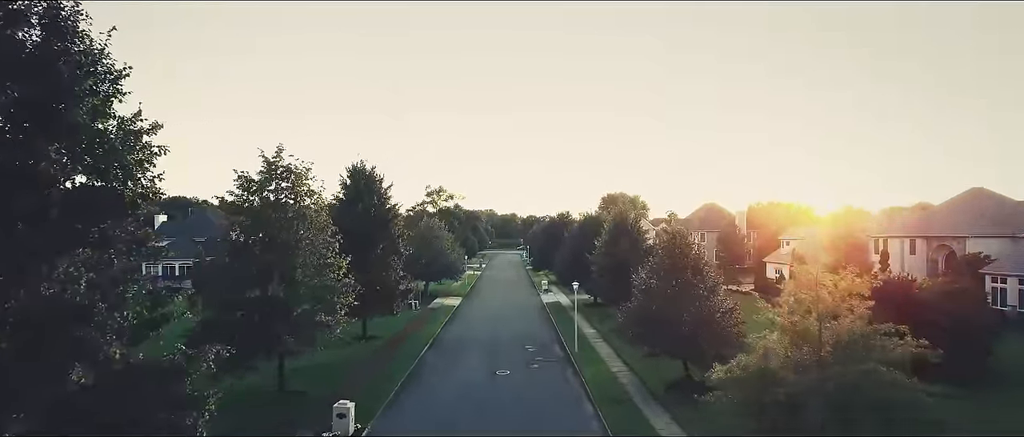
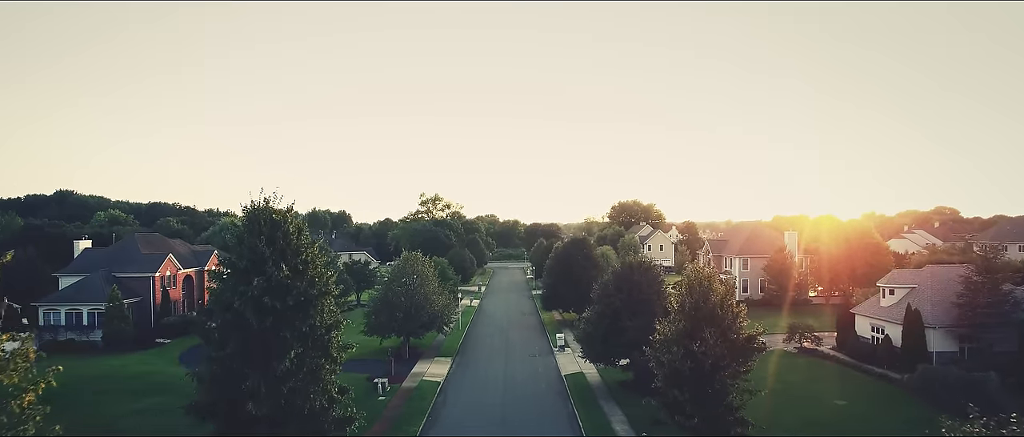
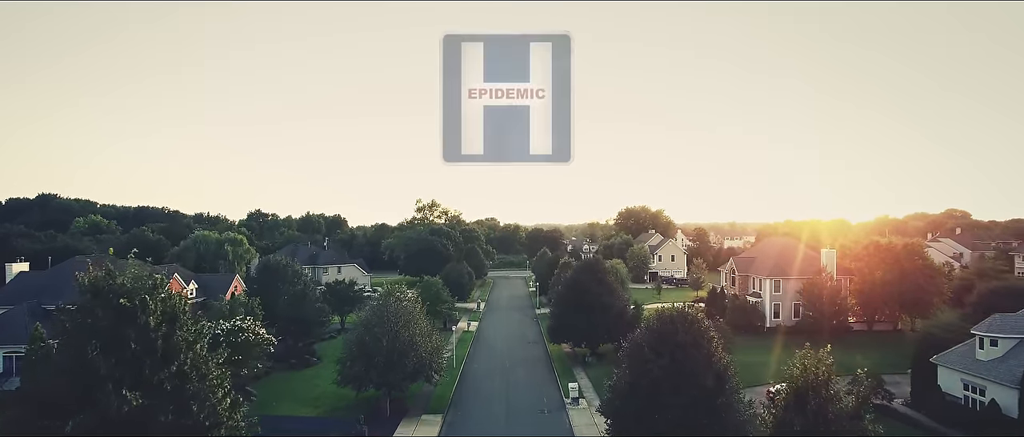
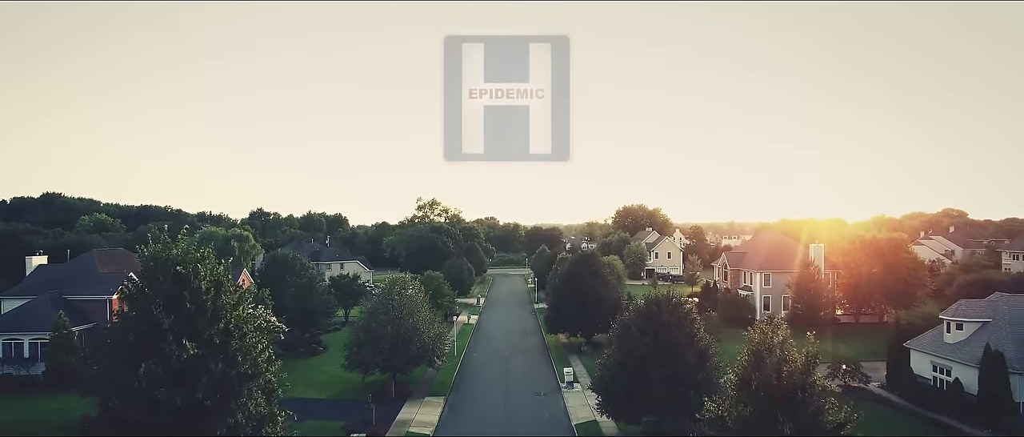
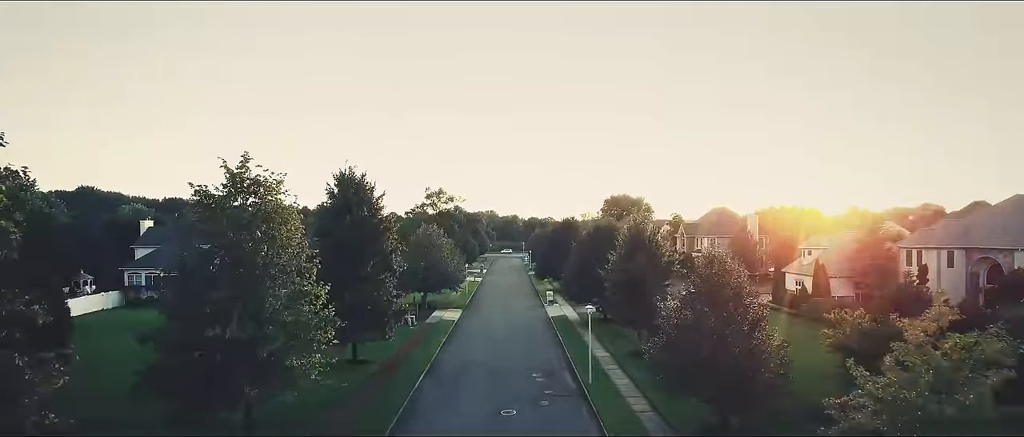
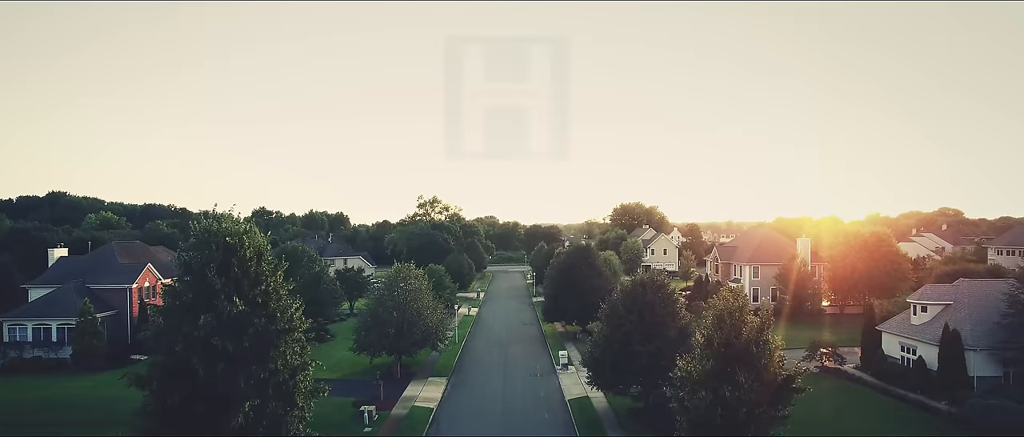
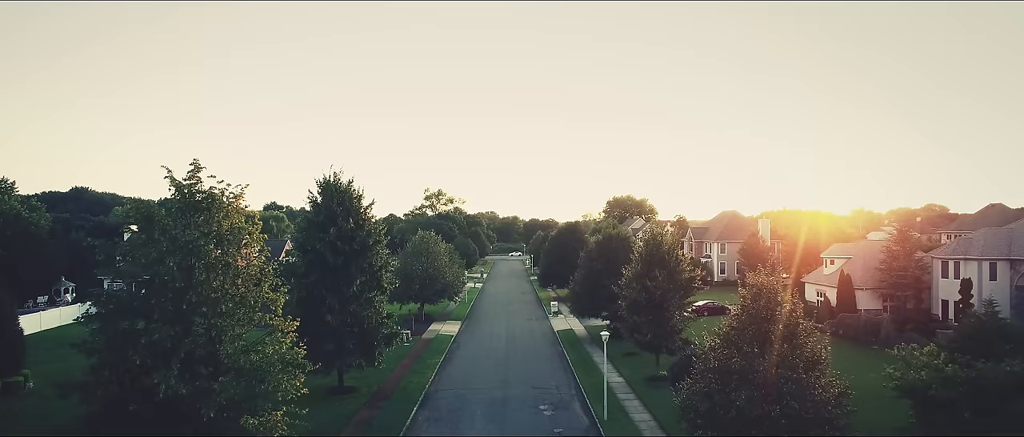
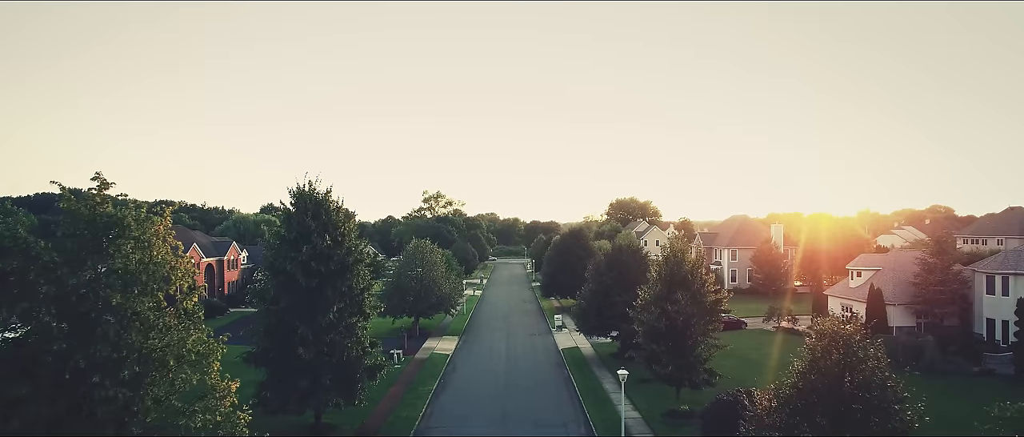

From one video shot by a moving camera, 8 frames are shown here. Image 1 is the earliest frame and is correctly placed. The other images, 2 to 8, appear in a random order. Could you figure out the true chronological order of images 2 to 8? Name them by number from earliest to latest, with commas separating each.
5, 7, 8, 2, 6, 4, 3
